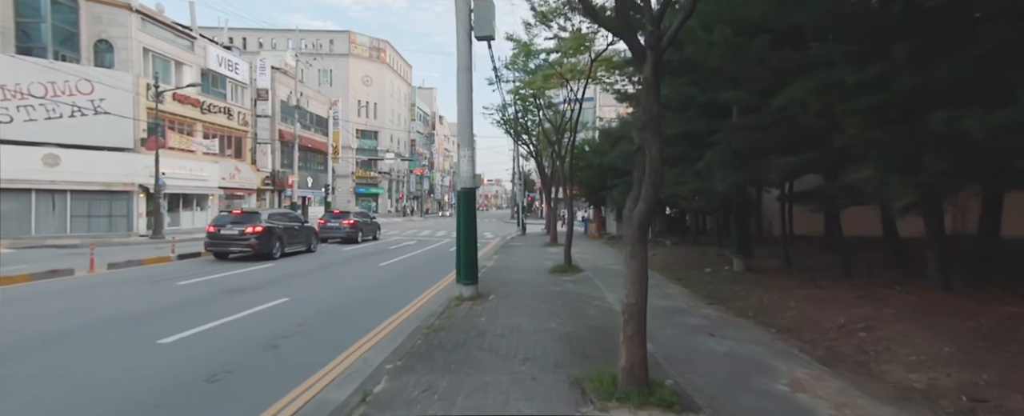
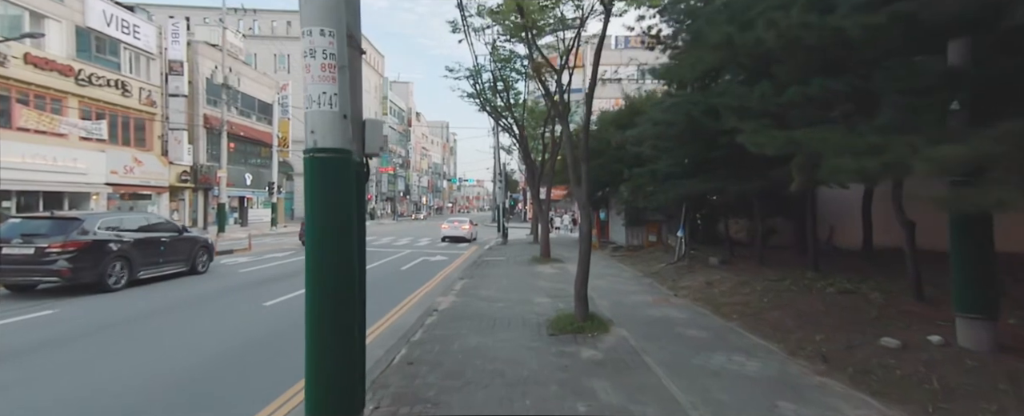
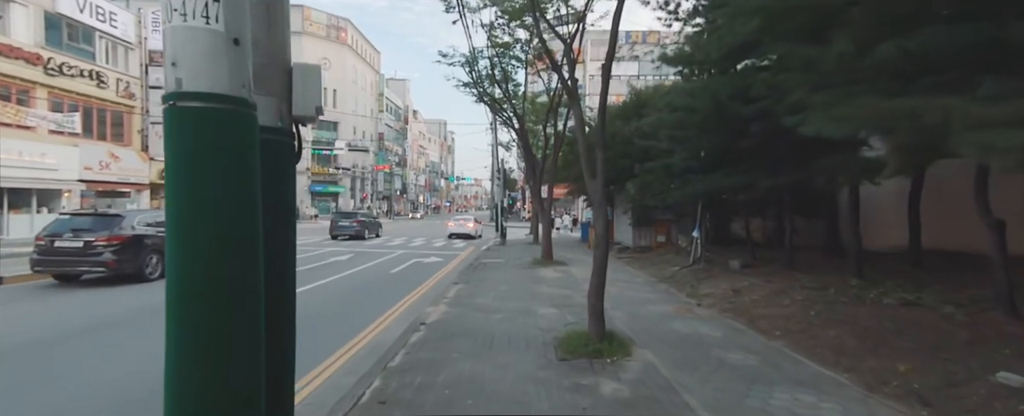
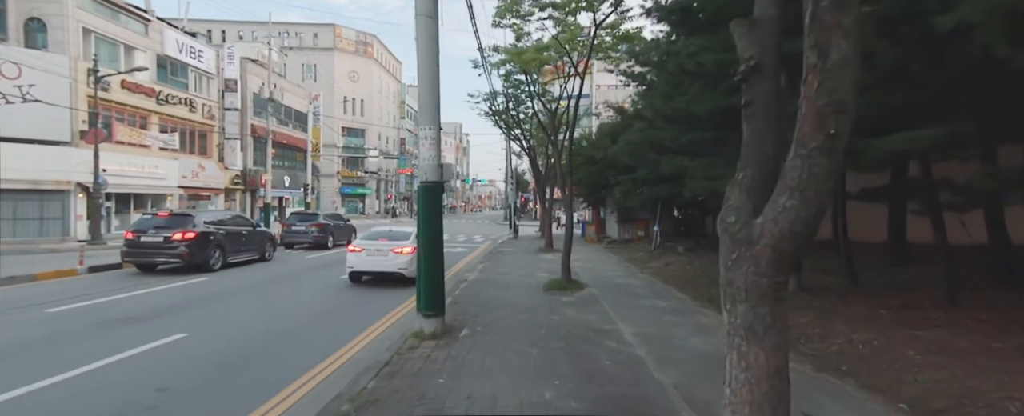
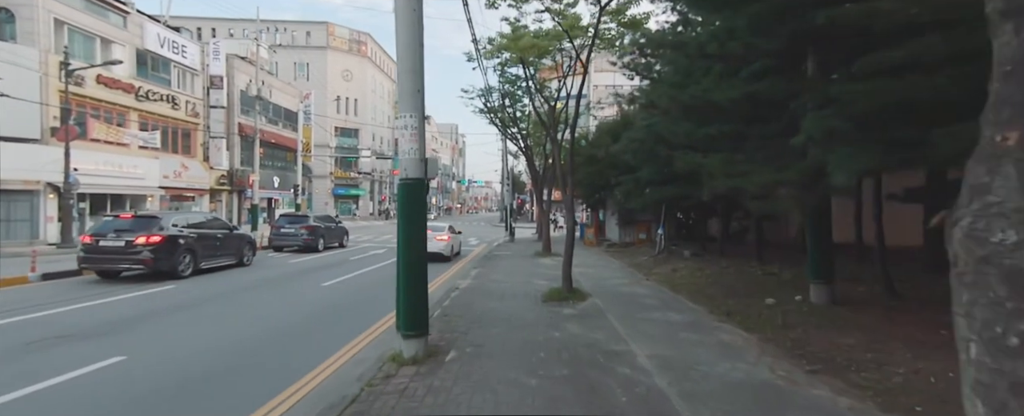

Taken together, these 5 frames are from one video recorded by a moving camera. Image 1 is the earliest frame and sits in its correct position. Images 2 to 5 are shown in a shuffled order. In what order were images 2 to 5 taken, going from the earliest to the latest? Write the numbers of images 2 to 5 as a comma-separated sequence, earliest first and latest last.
4, 5, 2, 3
